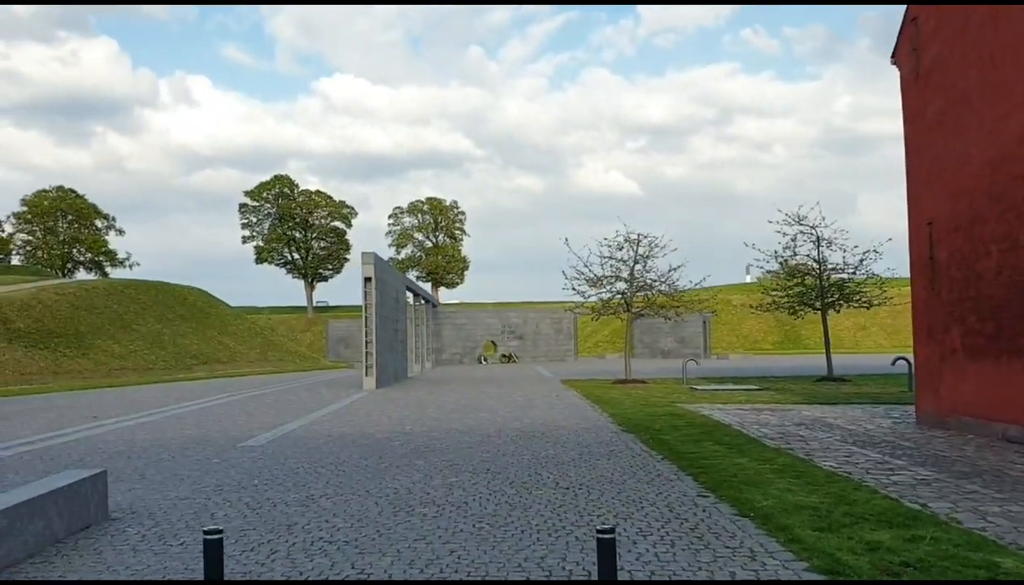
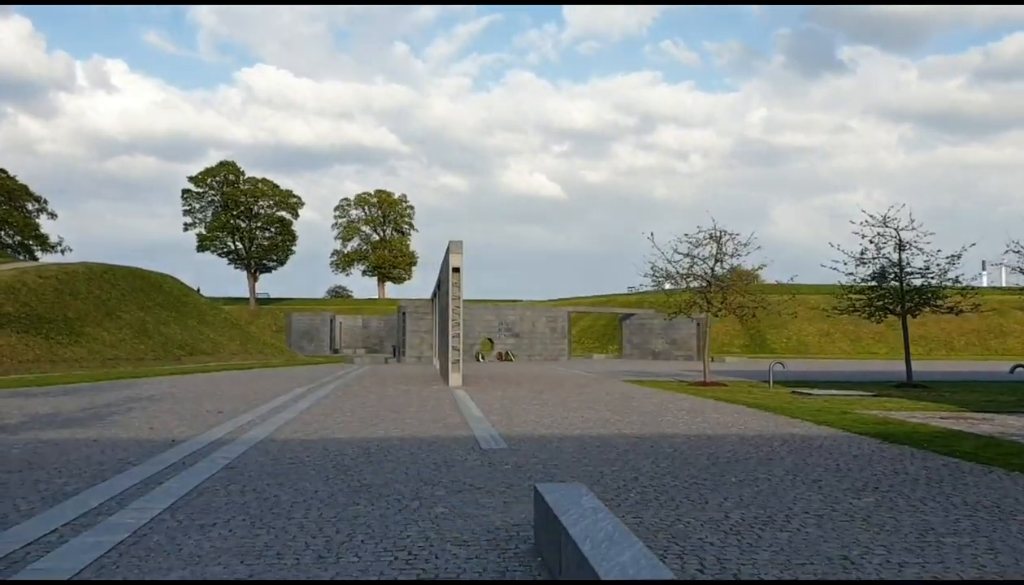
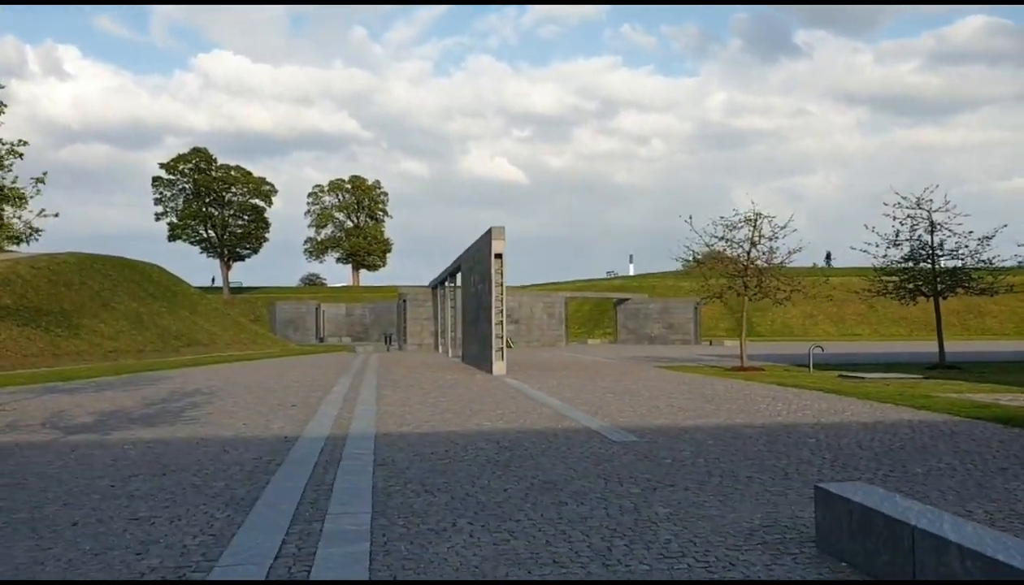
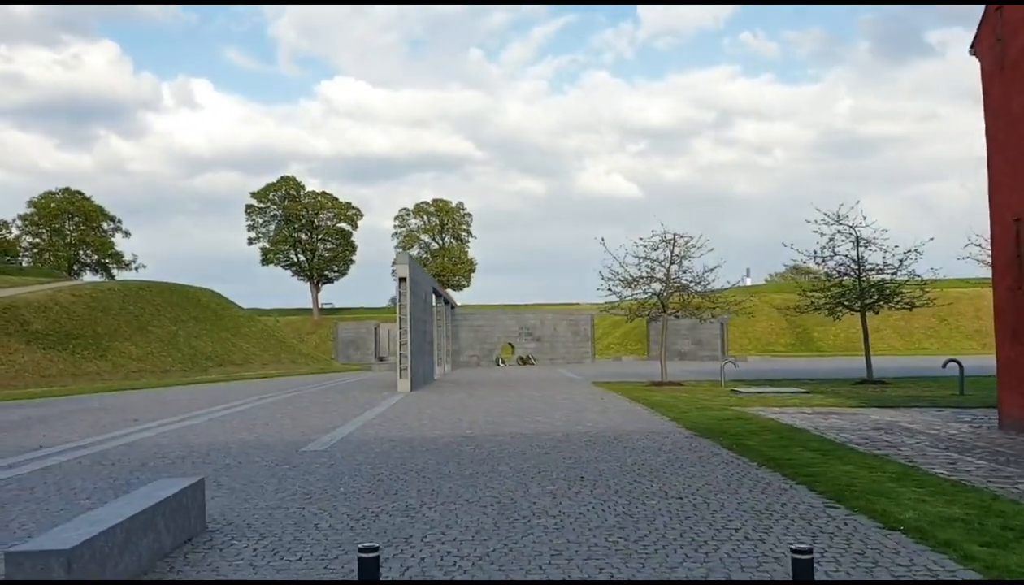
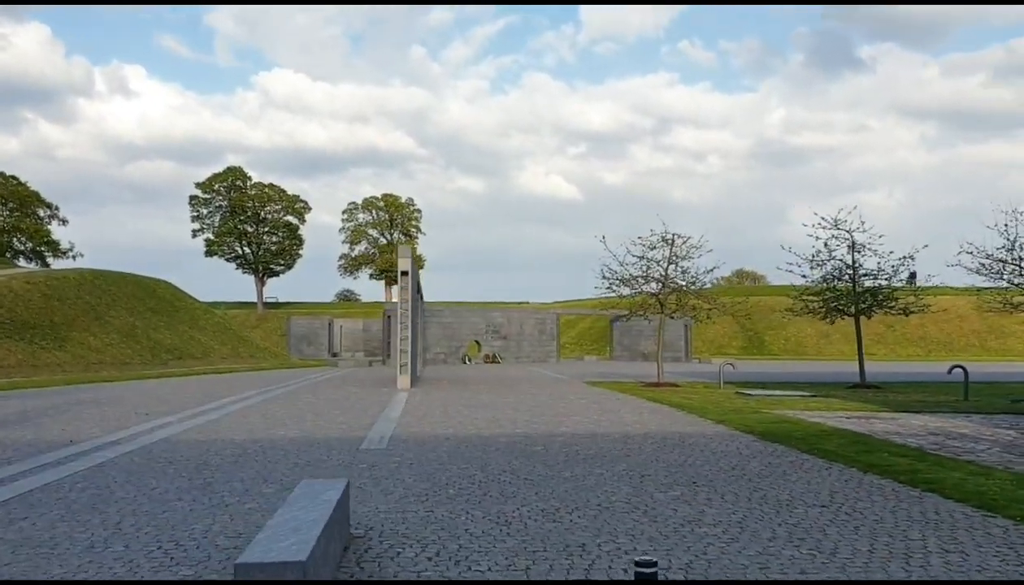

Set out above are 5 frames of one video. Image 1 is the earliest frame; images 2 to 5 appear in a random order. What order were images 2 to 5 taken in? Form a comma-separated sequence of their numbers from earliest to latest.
4, 5, 2, 3
